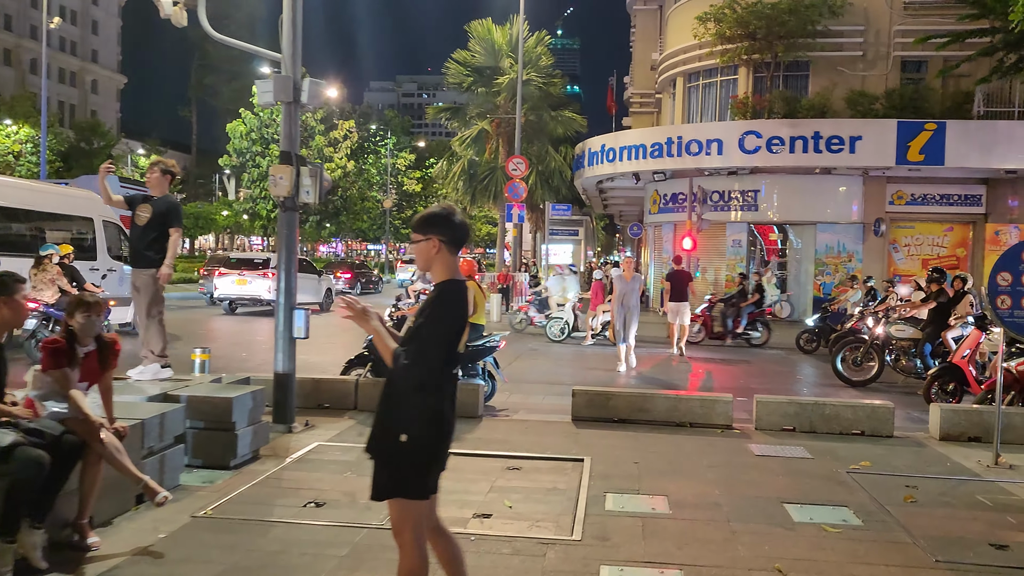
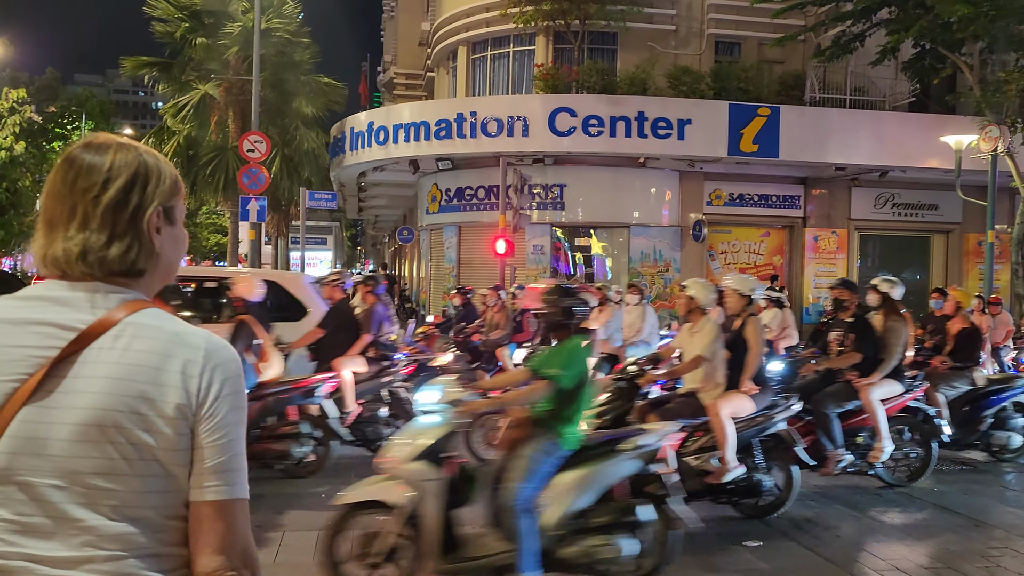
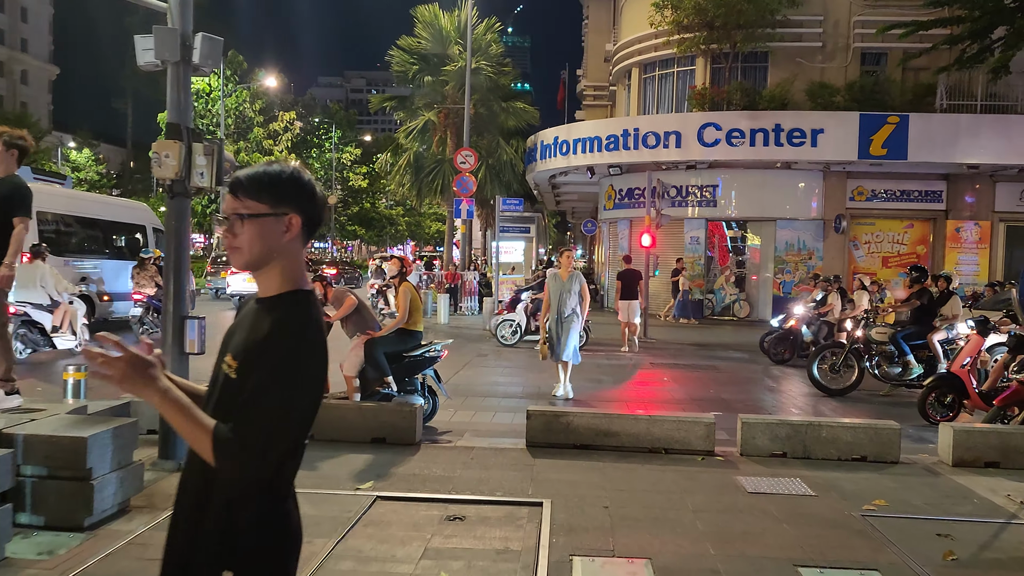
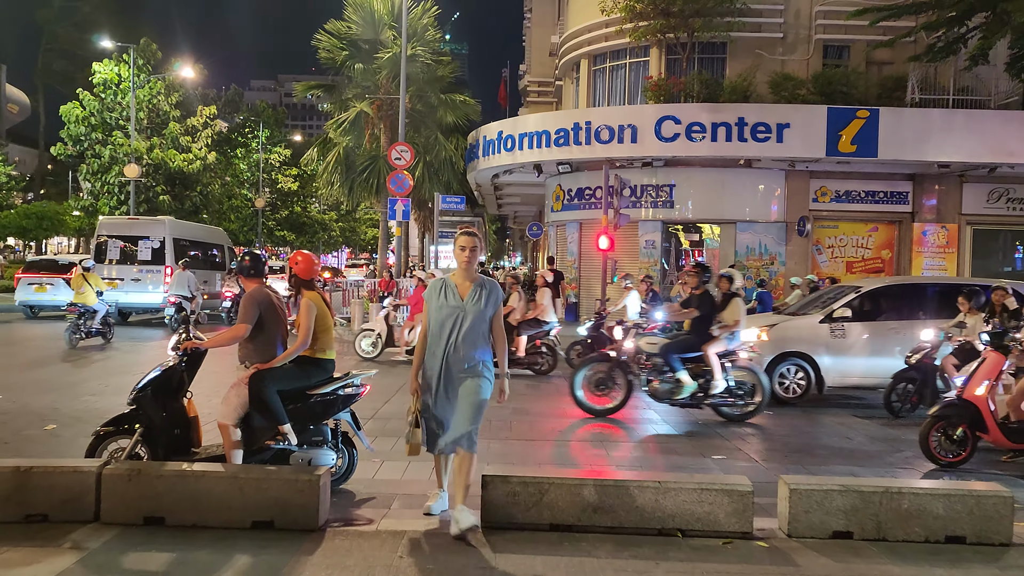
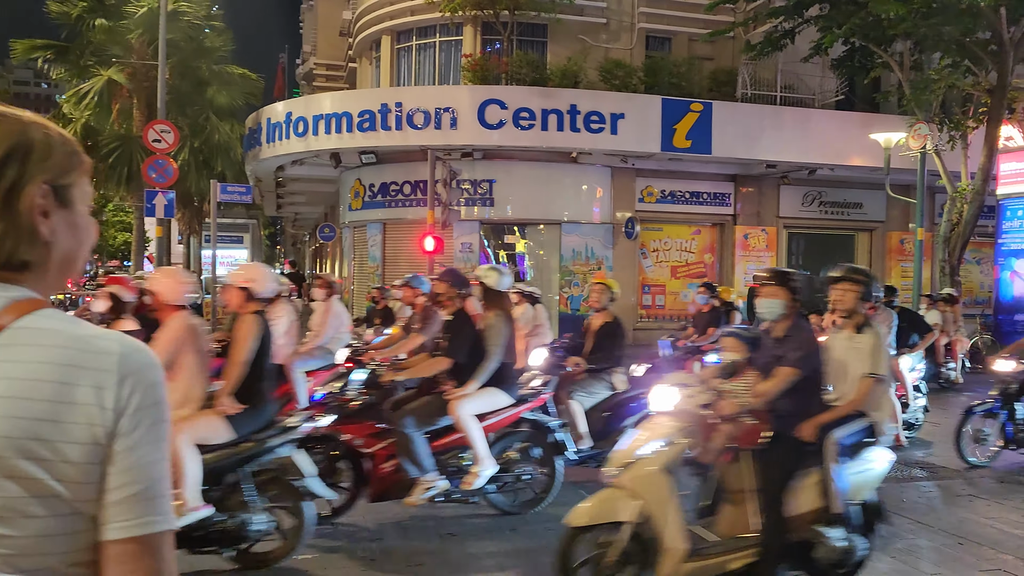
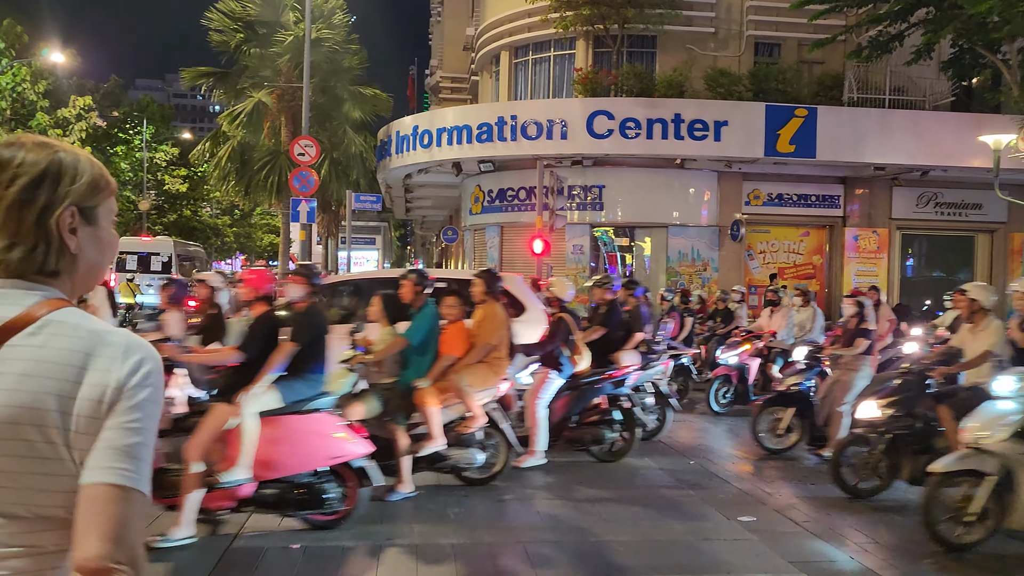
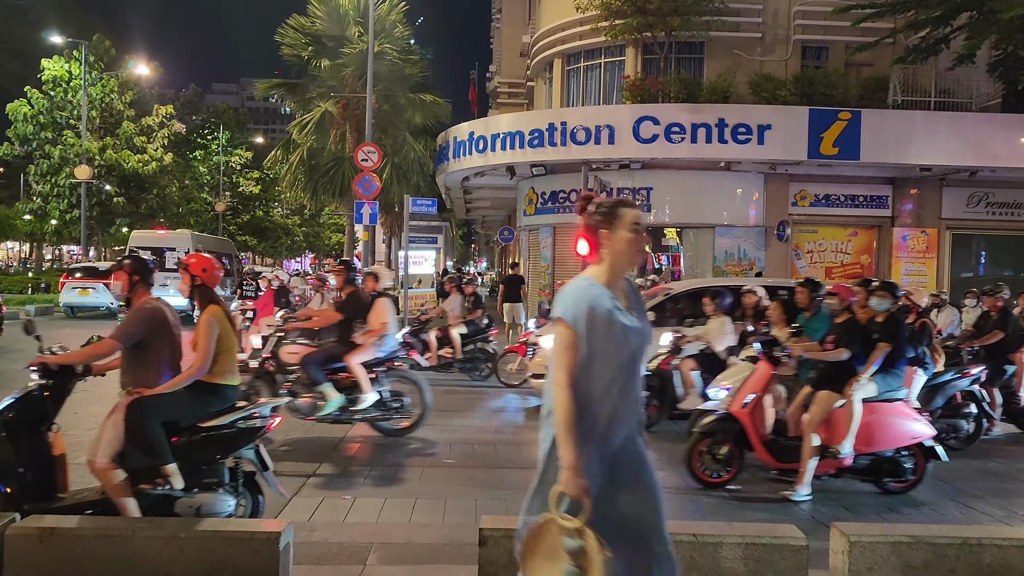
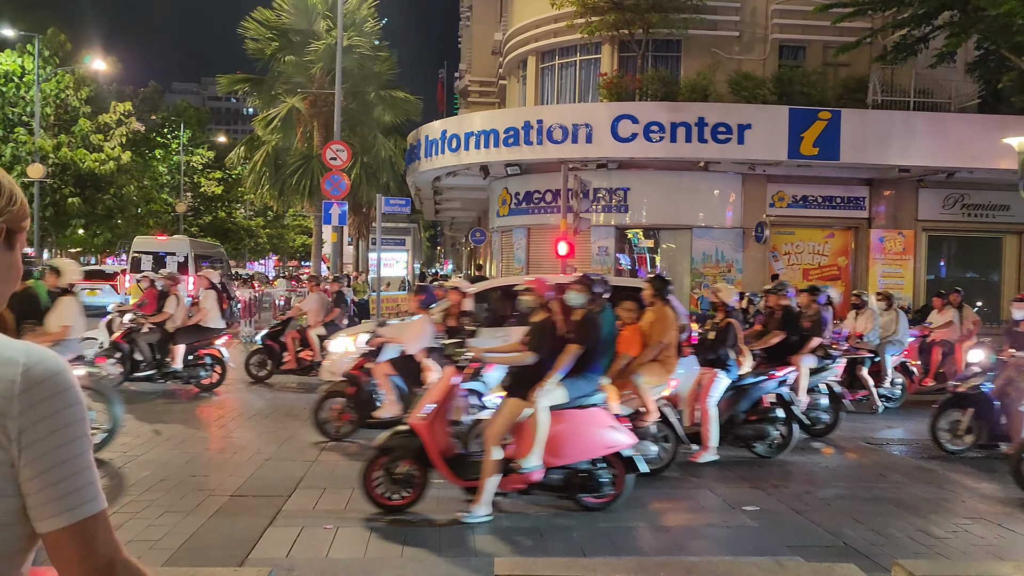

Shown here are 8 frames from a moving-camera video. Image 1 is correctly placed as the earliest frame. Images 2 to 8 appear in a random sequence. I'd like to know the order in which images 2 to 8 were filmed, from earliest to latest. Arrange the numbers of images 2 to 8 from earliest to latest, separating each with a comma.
3, 4, 7, 8, 6, 2, 5
